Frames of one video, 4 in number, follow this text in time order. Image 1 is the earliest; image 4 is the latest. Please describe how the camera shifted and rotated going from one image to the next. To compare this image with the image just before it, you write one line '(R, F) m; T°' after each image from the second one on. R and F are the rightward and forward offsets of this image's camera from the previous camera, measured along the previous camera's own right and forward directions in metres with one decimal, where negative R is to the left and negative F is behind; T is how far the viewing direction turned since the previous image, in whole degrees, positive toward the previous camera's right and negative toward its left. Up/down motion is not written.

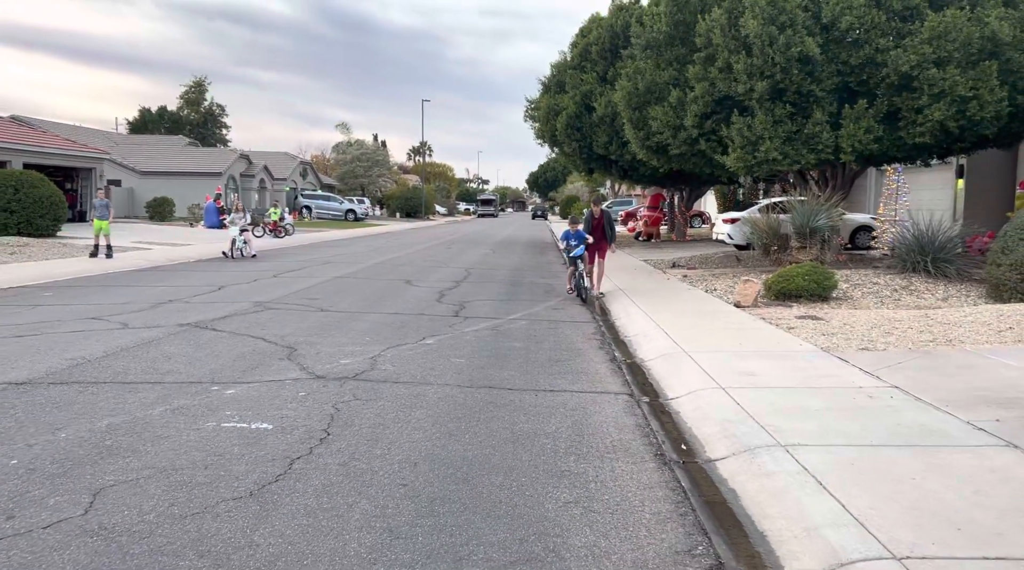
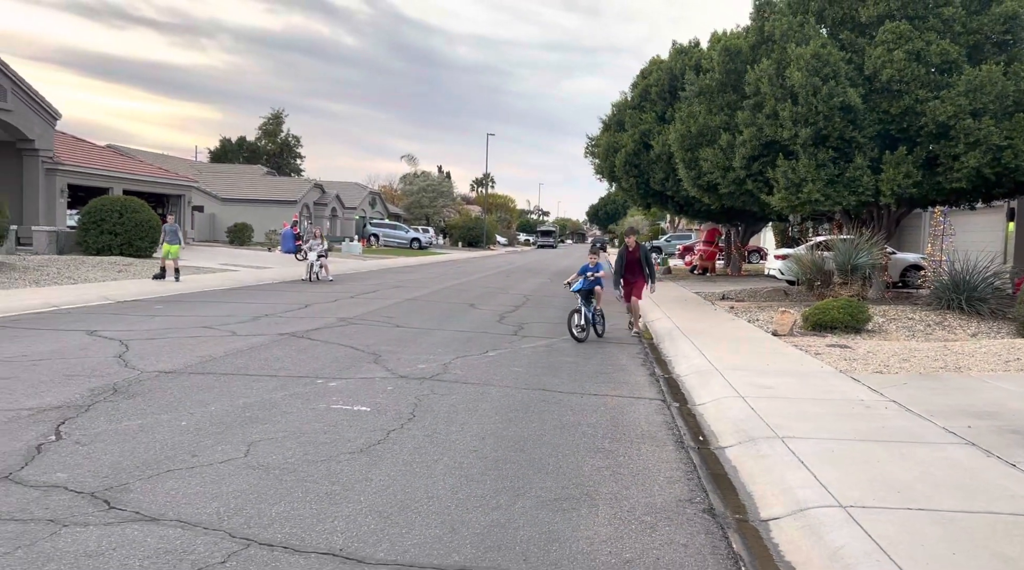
(+0.1, -1.5) m; -4°
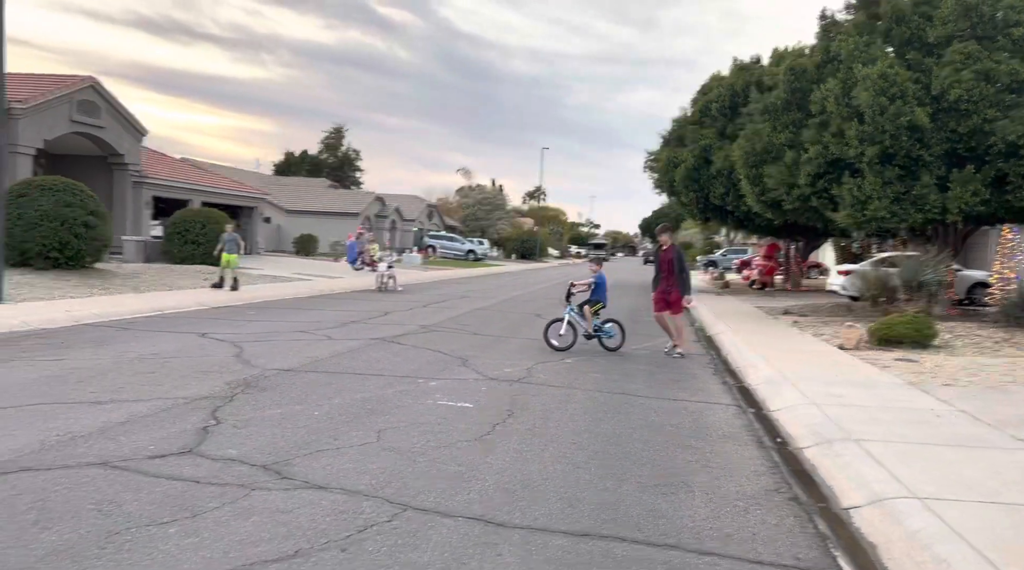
(-0.4, -0.7) m; -3°
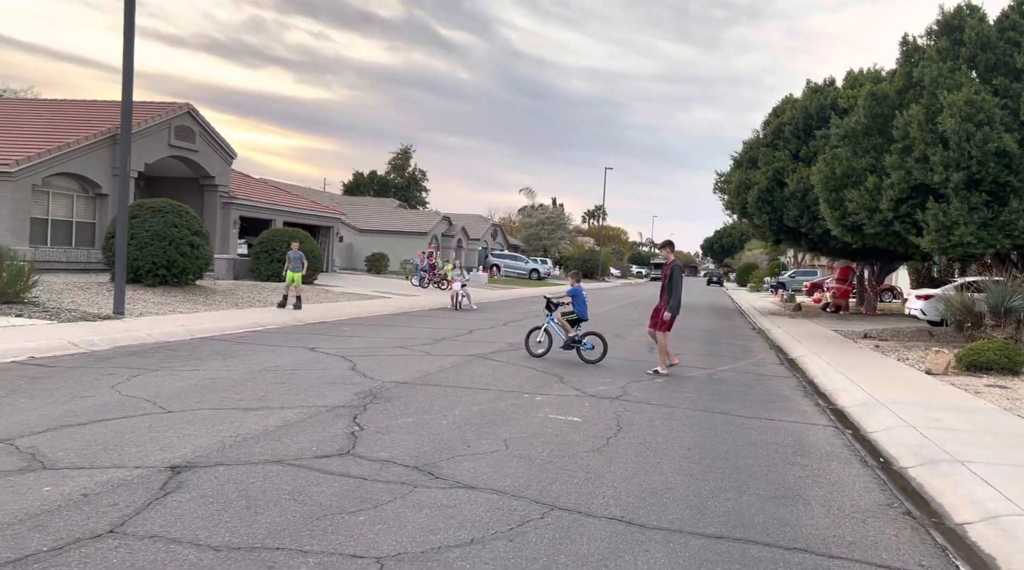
(-0.5, -0.5) m; -4°
